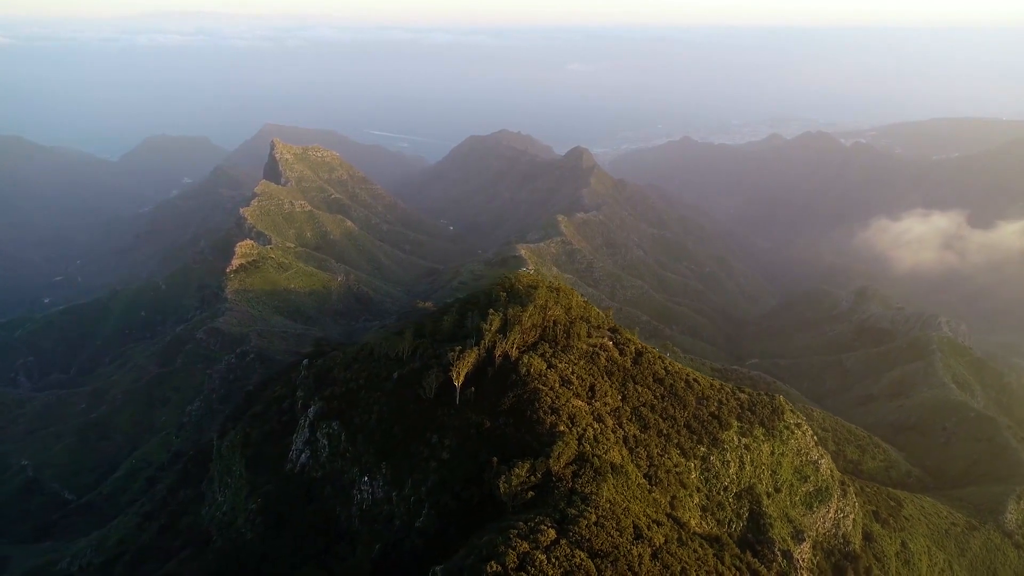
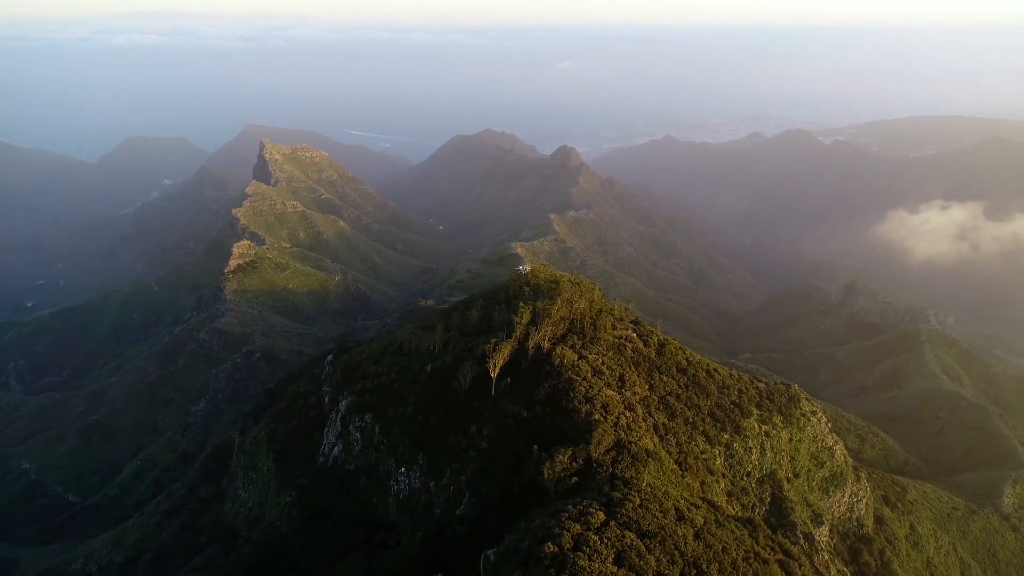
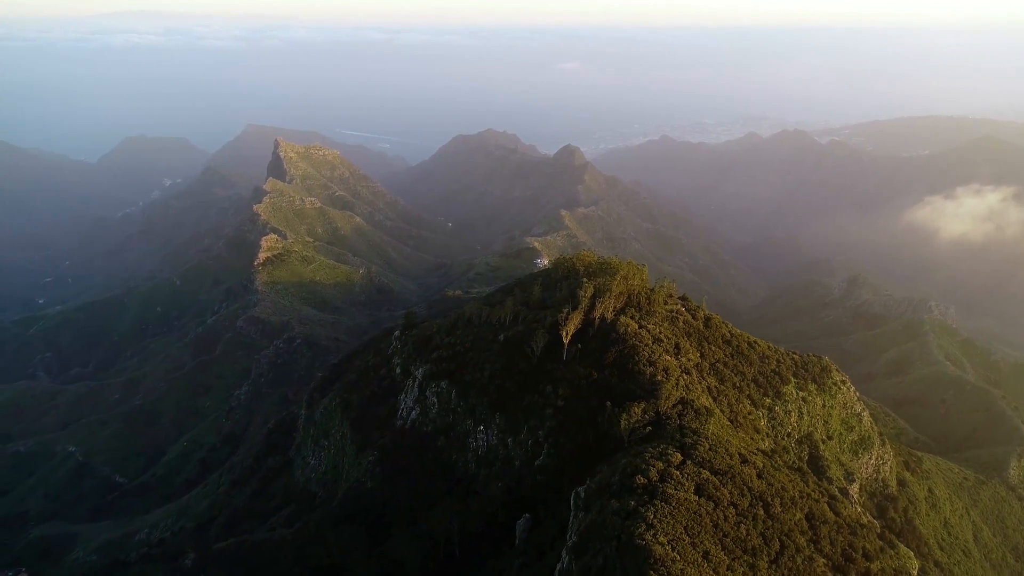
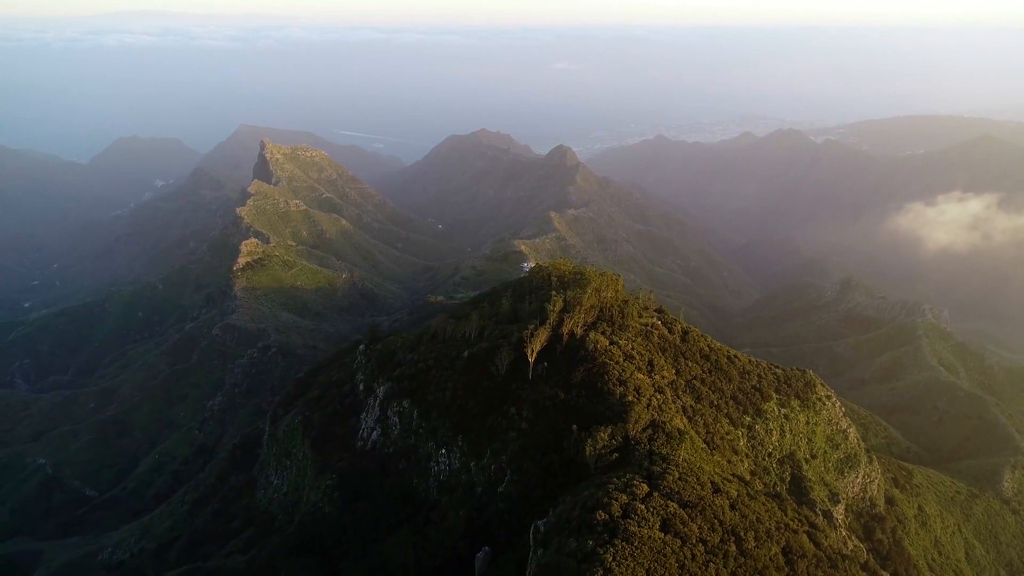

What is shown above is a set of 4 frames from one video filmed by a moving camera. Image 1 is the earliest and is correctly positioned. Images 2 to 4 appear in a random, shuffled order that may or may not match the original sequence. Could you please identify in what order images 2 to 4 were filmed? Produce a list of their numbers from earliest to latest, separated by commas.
2, 4, 3
